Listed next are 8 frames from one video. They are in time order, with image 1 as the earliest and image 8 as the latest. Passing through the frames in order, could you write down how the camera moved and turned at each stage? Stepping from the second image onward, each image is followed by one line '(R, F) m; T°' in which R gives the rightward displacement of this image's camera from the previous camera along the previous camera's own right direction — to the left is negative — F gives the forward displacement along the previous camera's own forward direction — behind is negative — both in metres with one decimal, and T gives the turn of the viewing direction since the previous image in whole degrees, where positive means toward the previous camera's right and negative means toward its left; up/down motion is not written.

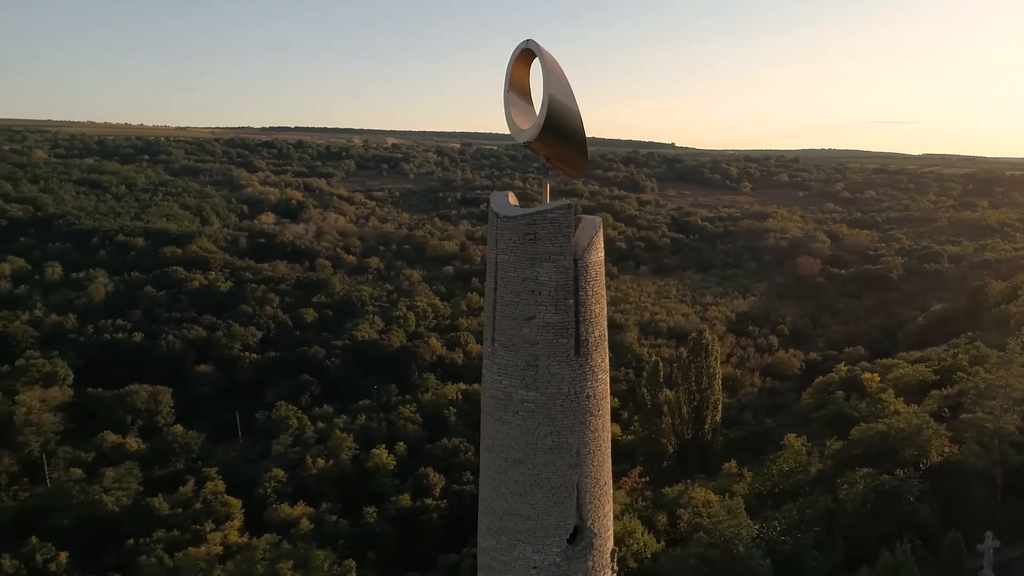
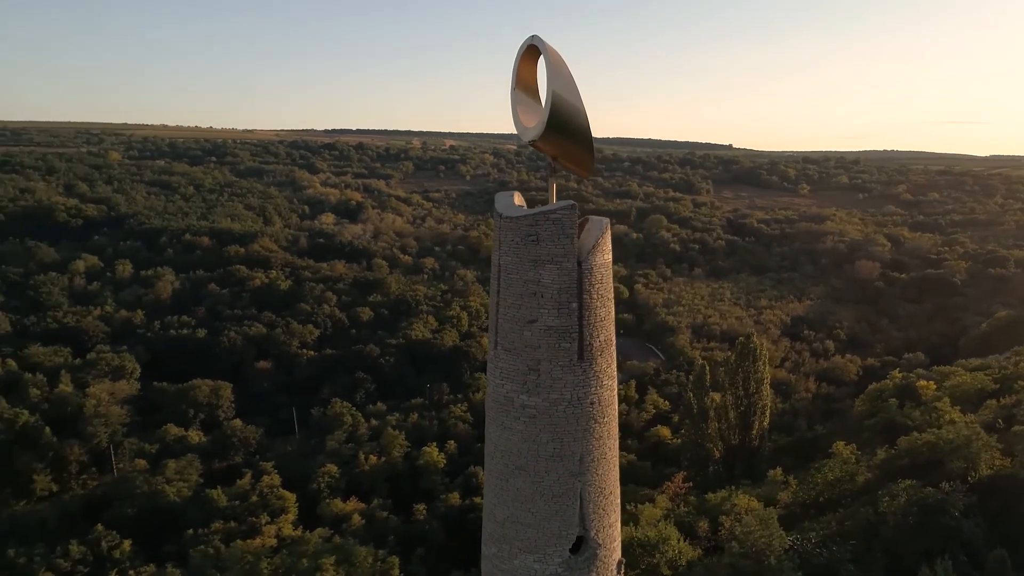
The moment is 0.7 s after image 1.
(+0.3, 0.0) m; -4°
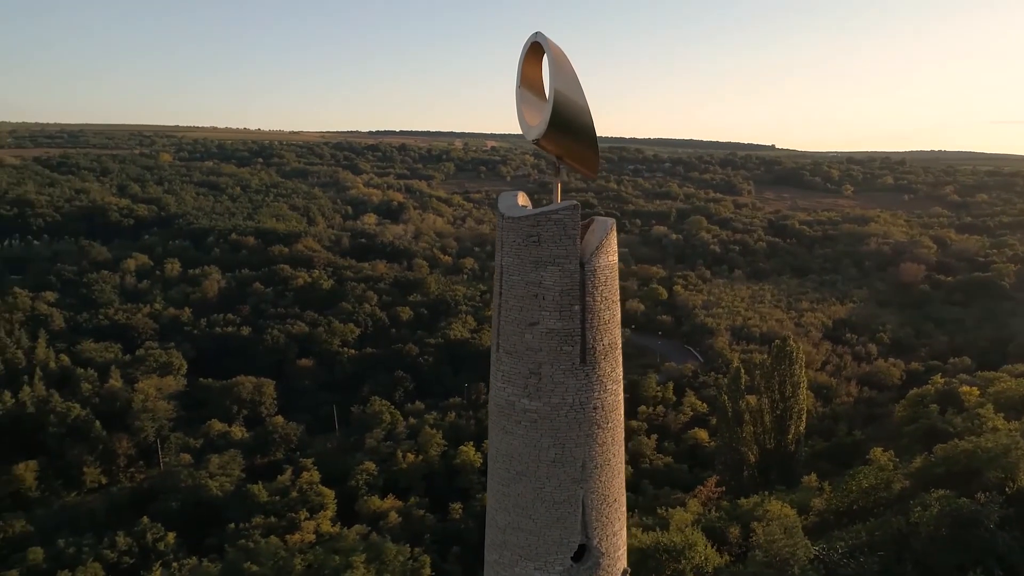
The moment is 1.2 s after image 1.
(+0.2, 0.0) m; -3°
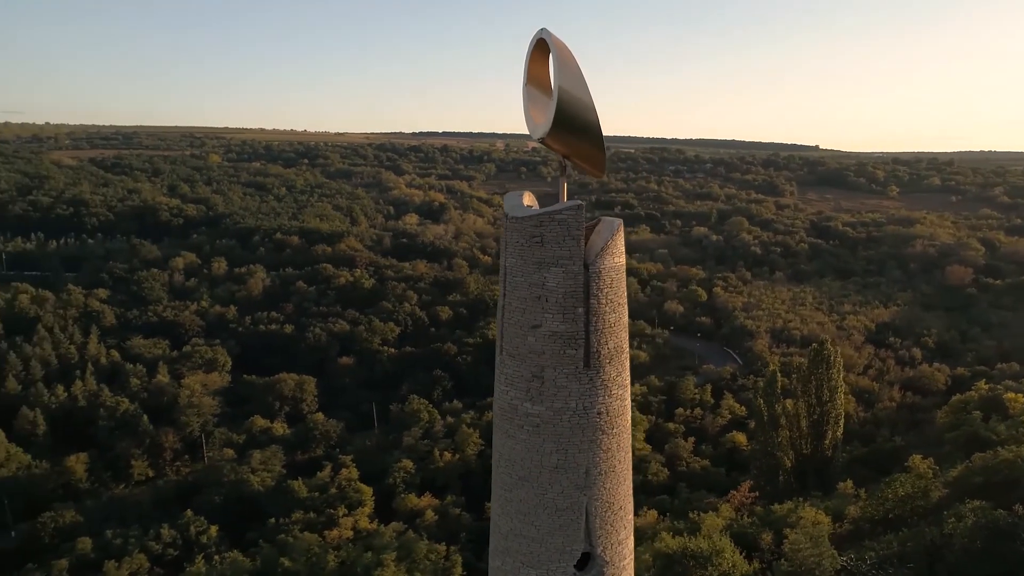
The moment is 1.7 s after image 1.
(+0.2, 0.0) m; -3°
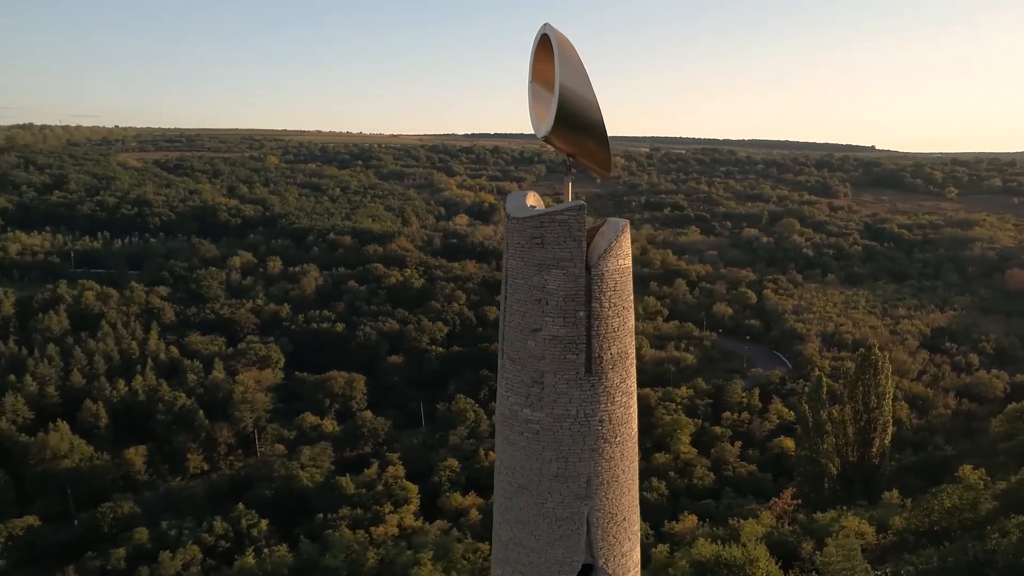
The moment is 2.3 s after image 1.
(+0.2, 0.0) m; -4°
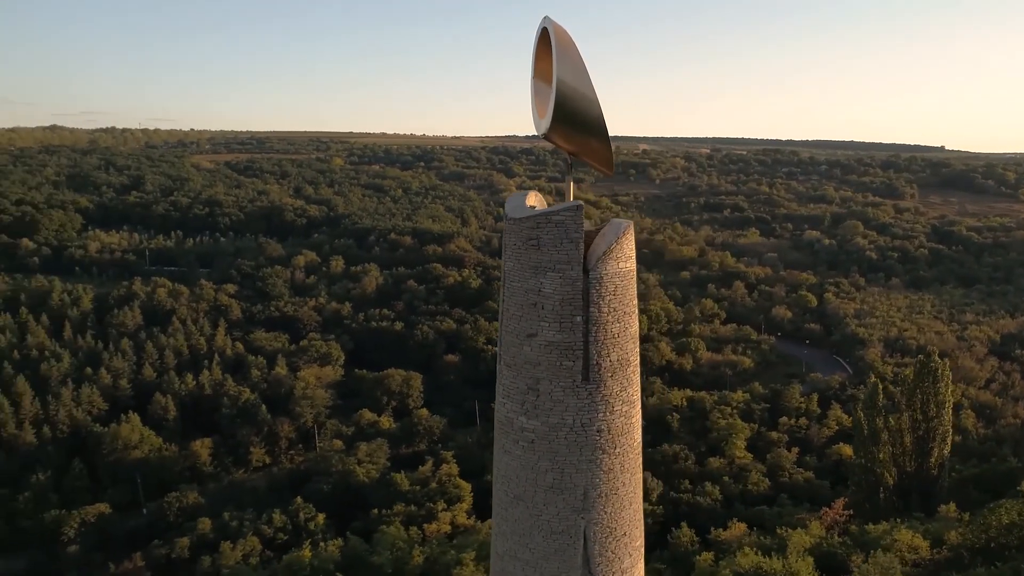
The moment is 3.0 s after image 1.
(+0.3, 0.0) m; -4°
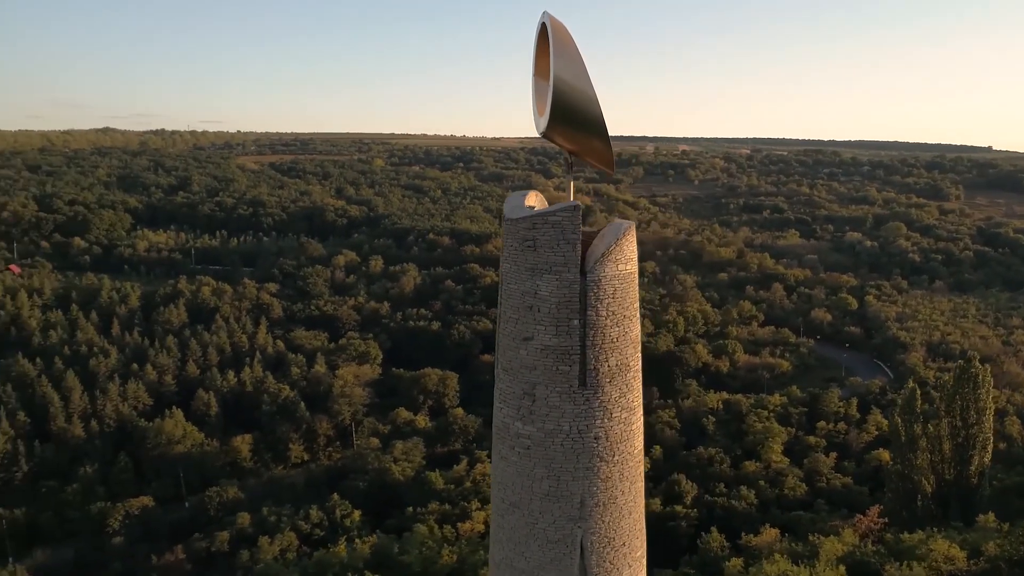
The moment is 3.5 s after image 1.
(+0.2, 0.0) m; -3°
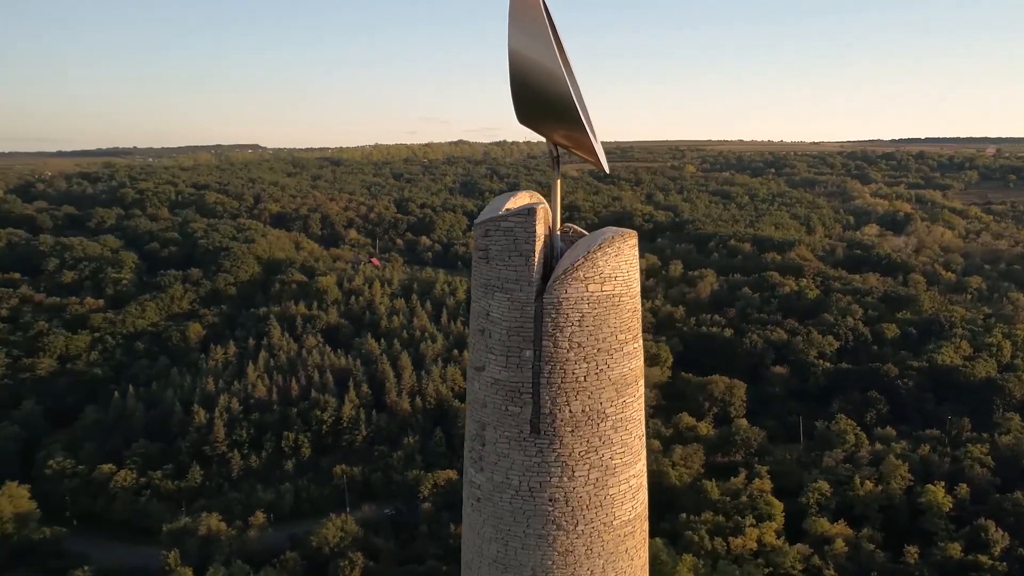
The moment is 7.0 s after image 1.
(+1.2, +0.1) m; -22°
